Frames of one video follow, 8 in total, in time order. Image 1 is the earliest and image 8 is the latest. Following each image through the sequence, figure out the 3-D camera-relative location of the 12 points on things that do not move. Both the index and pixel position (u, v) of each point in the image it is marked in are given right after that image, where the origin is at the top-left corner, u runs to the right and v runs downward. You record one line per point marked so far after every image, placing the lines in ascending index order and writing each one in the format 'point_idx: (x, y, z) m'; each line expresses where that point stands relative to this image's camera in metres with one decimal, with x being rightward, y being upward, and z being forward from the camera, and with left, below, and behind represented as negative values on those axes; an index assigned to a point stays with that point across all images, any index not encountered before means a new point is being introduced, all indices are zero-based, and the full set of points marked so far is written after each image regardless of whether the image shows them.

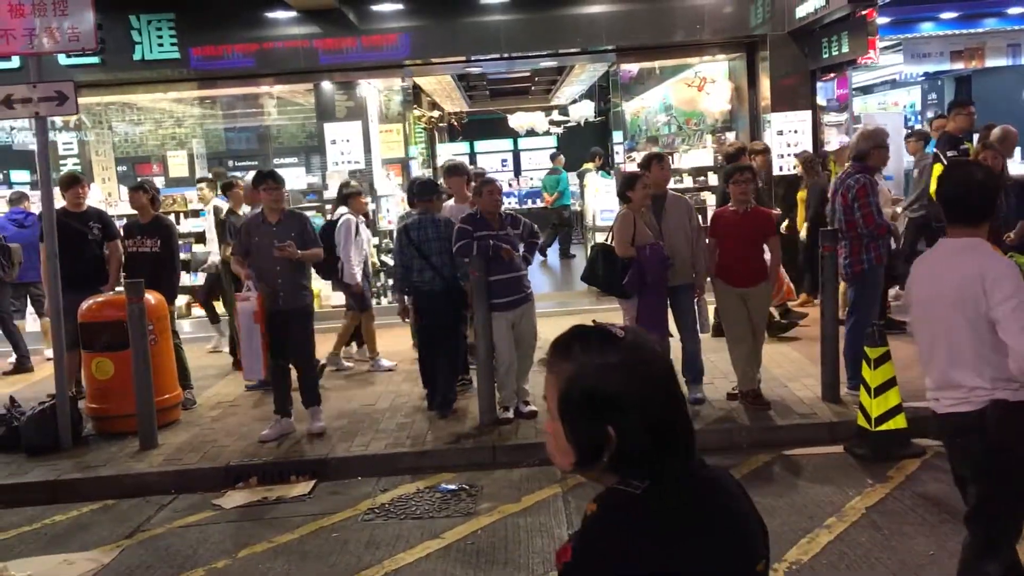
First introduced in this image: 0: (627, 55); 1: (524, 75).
0: (+1.4, +2.8, +10.6) m
1: (+0.1, +4.0, +16.9) m
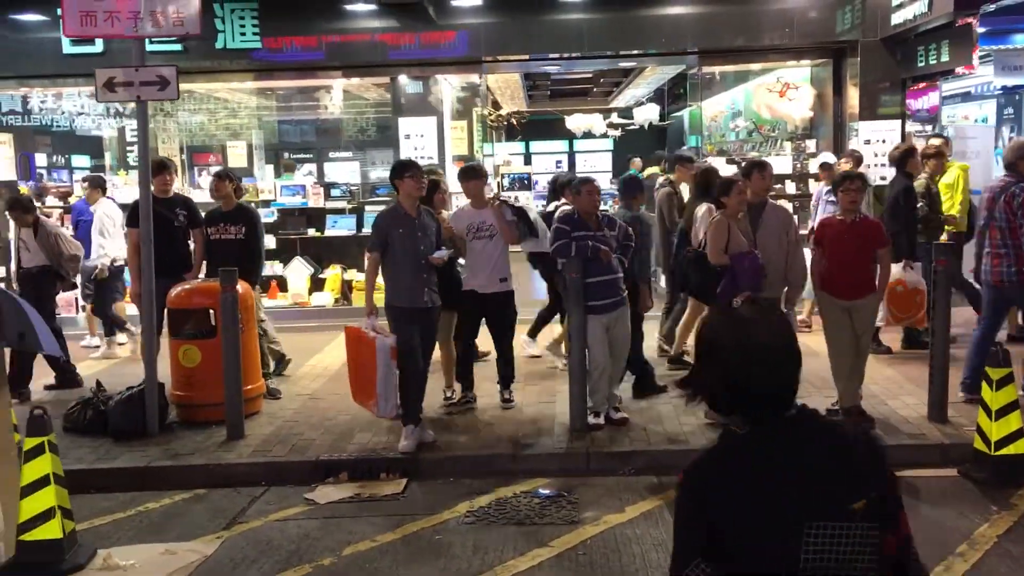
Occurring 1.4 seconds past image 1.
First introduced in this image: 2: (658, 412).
0: (+2.3, +2.7, +10.5) m
1: (+1.4, +3.9, +16.8) m
2: (+1.0, -0.9, +6.4) m
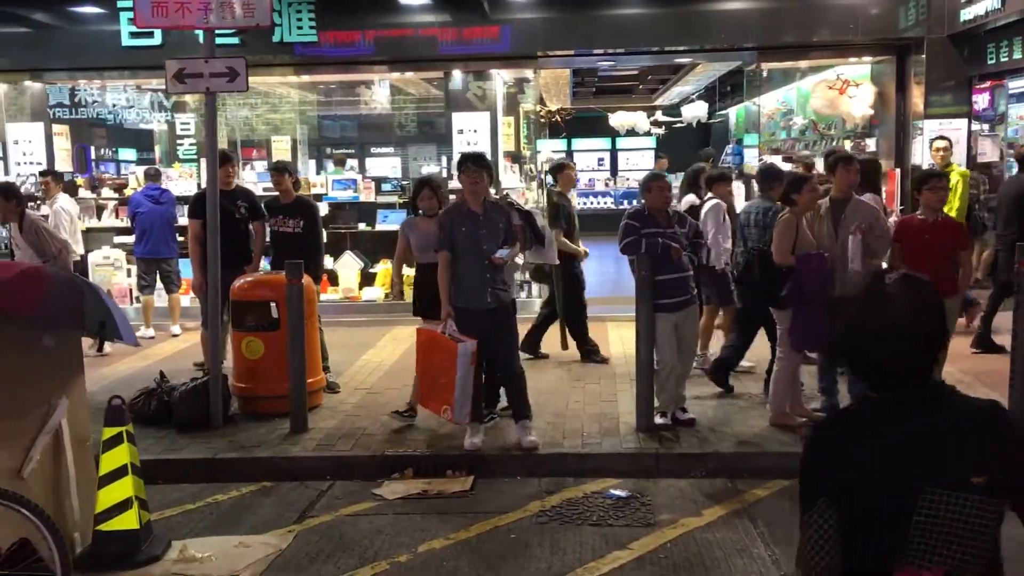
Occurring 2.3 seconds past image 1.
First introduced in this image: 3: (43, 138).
0: (+2.9, +2.7, +10.3) m
1: (+2.2, +4.0, +16.6) m
2: (+1.5, -0.9, +6.3) m
3: (-5.9, +1.9, +11.5) m
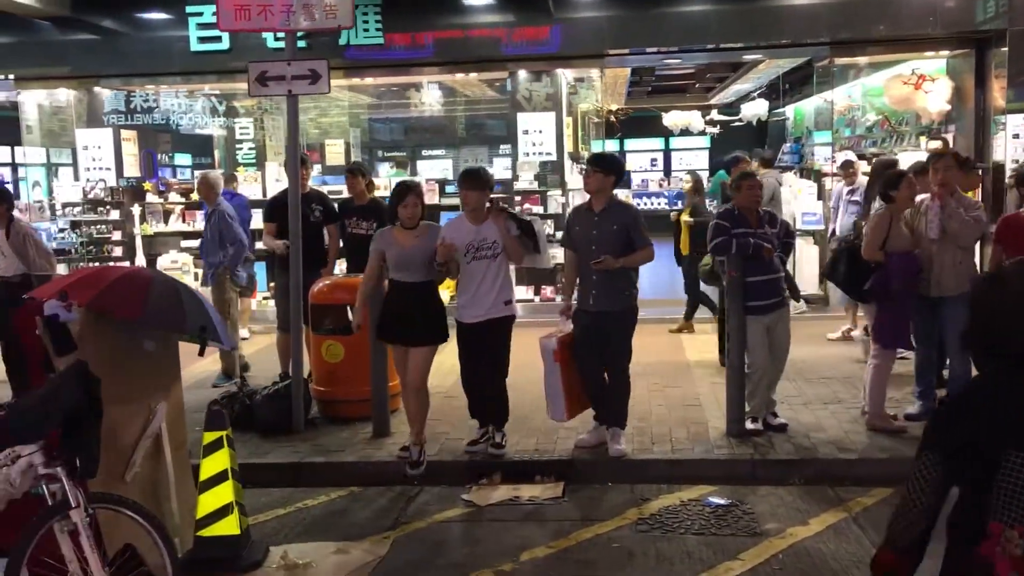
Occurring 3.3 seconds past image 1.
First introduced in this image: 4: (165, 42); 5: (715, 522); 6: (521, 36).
0: (+3.6, +2.7, +10.0) m
1: (+3.2, +3.9, +16.4) m
2: (+2.1, -0.9, +6.1) m
3: (-5.1, +1.9, +11.6) m
4: (-3.9, +2.8, +10.2) m
5: (+1.0, -1.2, +4.6) m
6: (+0.1, +2.8, +9.9) m
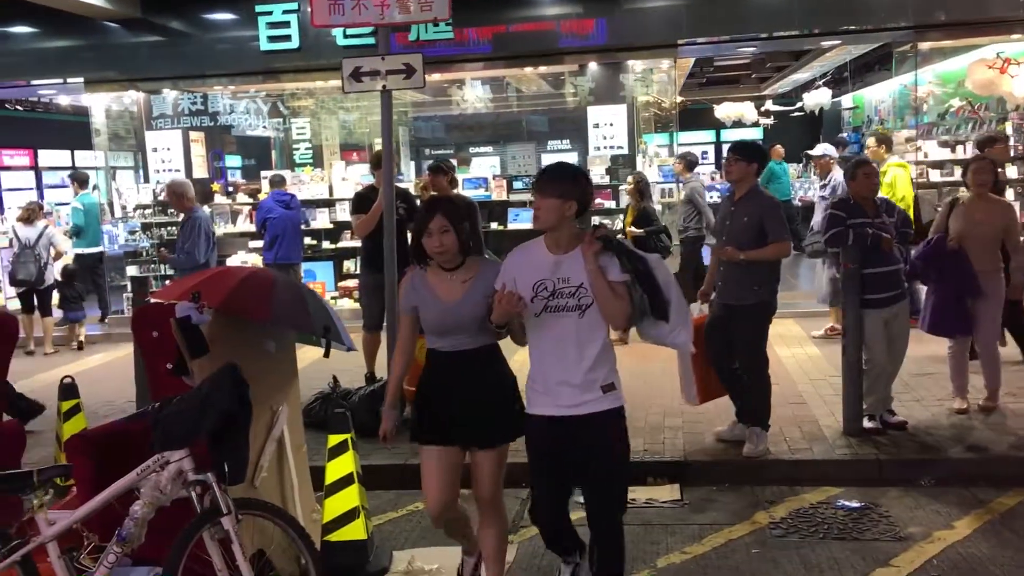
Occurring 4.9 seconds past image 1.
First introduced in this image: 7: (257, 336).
0: (+4.4, +2.8, +9.7) m
1: (+4.2, +4.0, +16.1) m
2: (+2.7, -0.8, +5.9) m
3: (-4.3, +1.8, +11.6) m
4: (-3.1, +2.8, +10.1) m
5: (+1.7, -1.2, +4.4) m
6: (+0.9, +2.8, +9.8) m
7: (-1.2, -0.2, +4.0) m
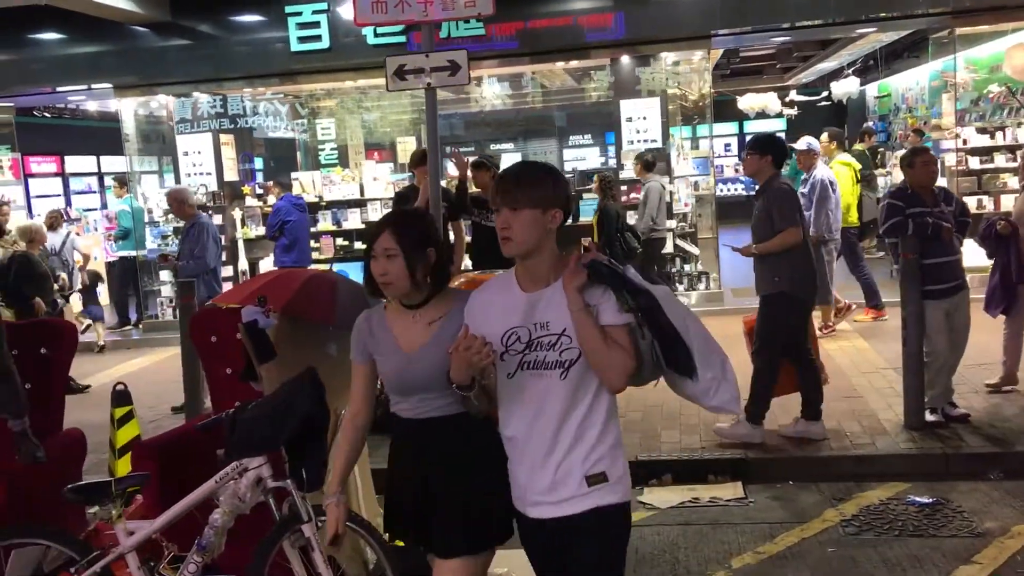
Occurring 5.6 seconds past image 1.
0: (+4.8, +2.9, +9.6) m
1: (+4.6, +4.2, +15.9) m
2: (+3.1, -0.8, +5.8) m
3: (-3.9, +1.8, +11.6) m
4: (-2.8, +2.8, +10.1) m
5: (+2.0, -1.1, +4.3) m
6: (+1.2, +2.9, +9.7) m
7: (-0.9, -0.2, +4.0) m
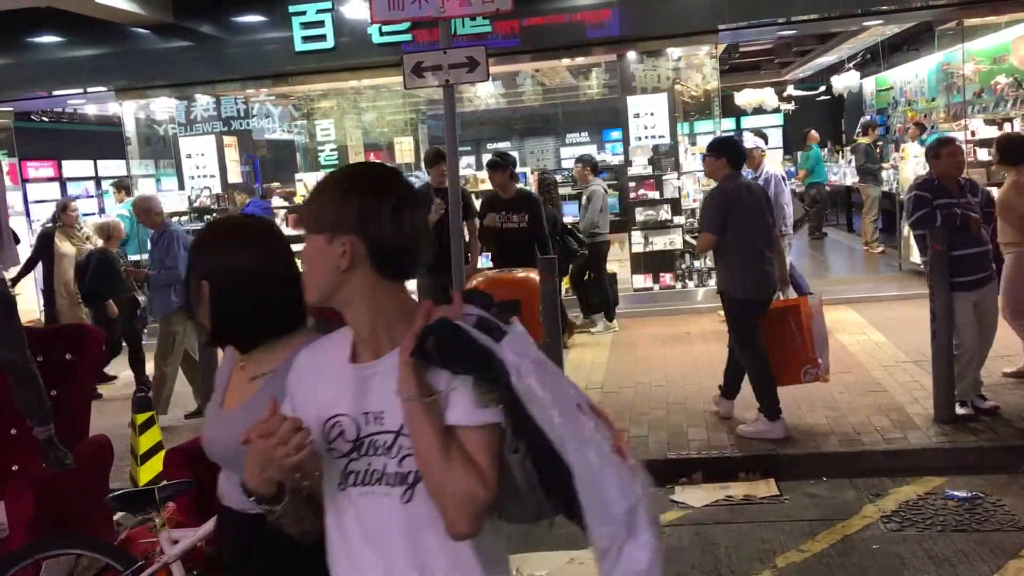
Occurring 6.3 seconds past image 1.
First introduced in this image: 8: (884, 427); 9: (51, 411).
0: (+4.8, +3.0, +9.5) m
1: (+4.6, +4.3, +15.9) m
2: (+3.2, -0.7, +5.7) m
3: (-3.8, +1.8, +11.5) m
4: (-2.7, +2.7, +10.0) m
5: (+2.2, -1.1, +4.2) m
6: (+1.3, +2.9, +9.6) m
7: (-0.7, -0.2, +3.9) m
8: (+2.2, -0.8, +5.4) m
9: (-1.9, -0.5, +3.8) m
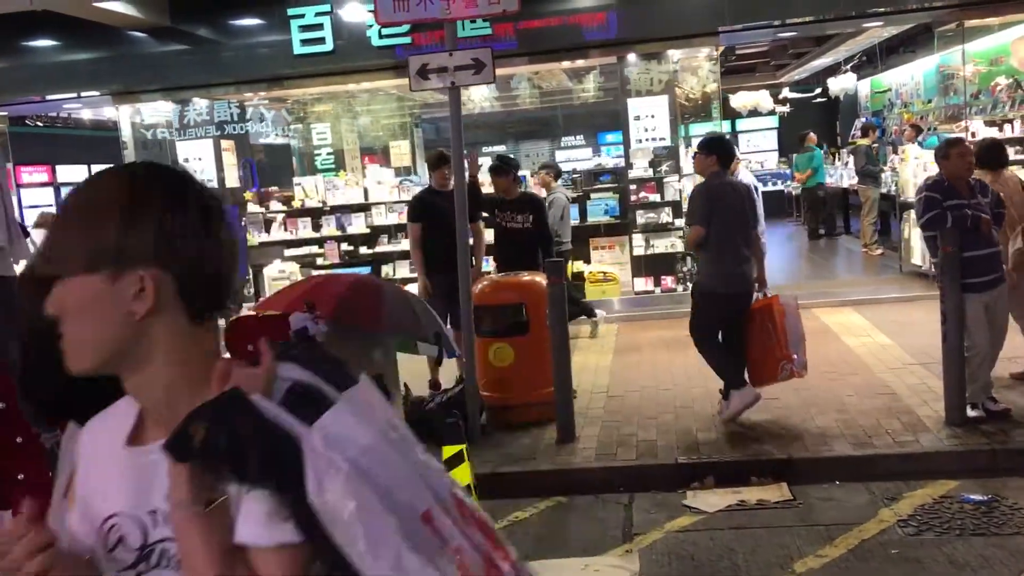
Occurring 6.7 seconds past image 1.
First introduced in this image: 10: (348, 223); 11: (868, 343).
0: (+4.8, +2.9, +9.5) m
1: (+4.6, +4.2, +15.9) m
2: (+3.3, -0.7, +5.7) m
3: (-3.8, +1.7, +11.4) m
4: (-2.7, +2.7, +10.0) m
5: (+2.2, -1.1, +4.2) m
6: (+1.3, +2.9, +9.6) m
7: (-0.6, -0.3, +3.8) m
8: (+2.3, -0.8, +5.4) m
9: (-1.9, -0.5, +3.7) m
10: (-2.1, +0.8, +11.6) m
11: (+3.0, -0.5, +7.6) m
